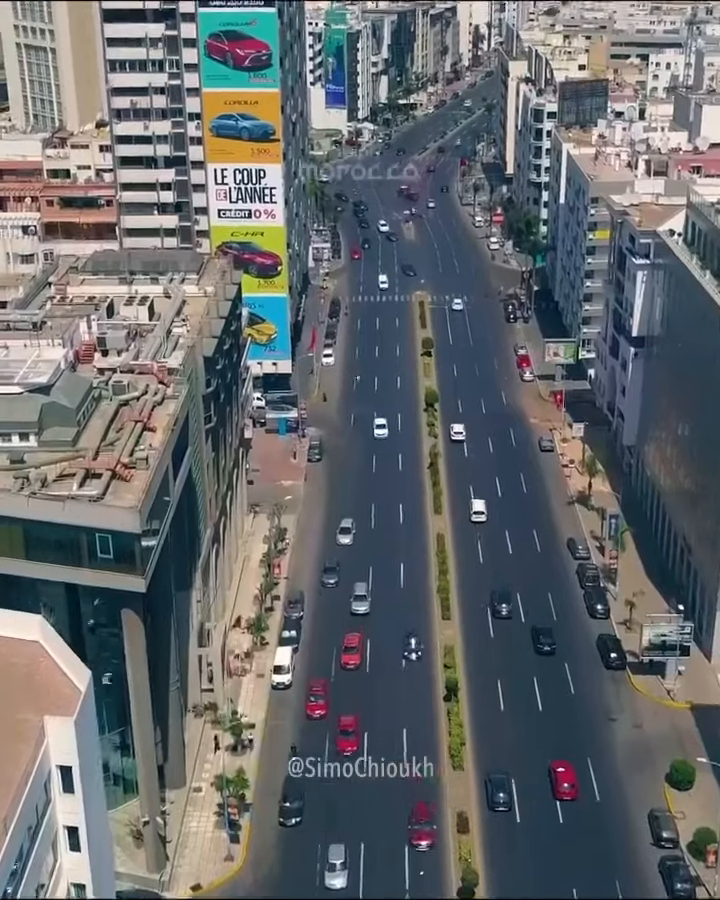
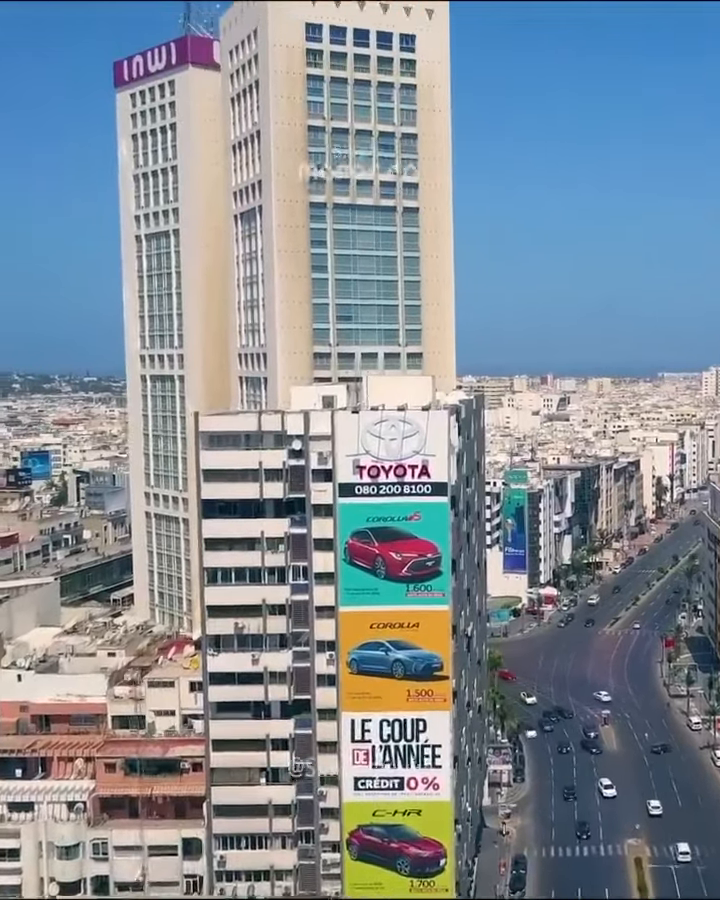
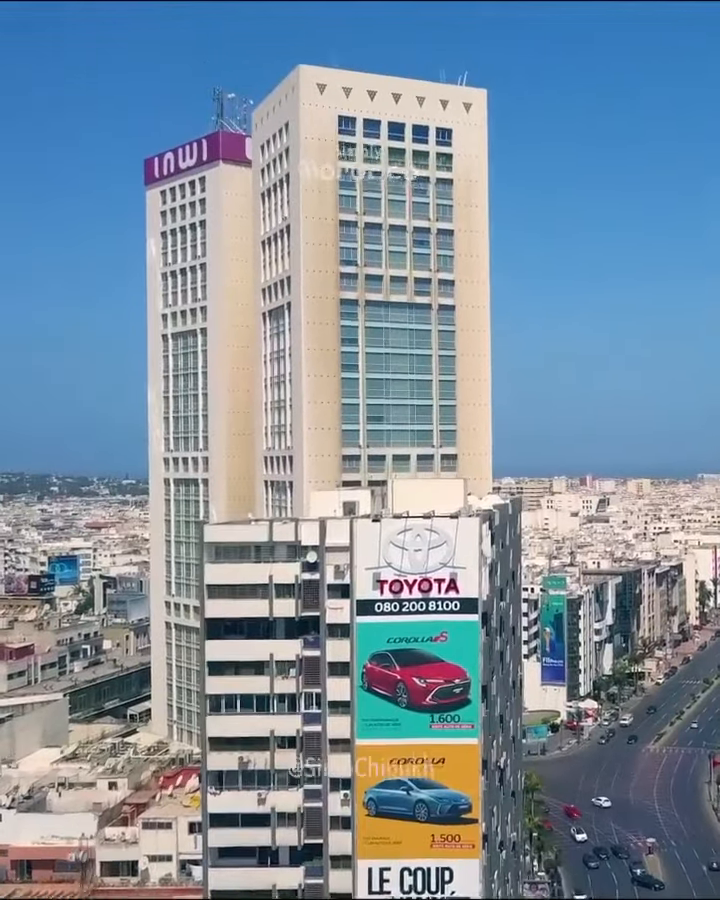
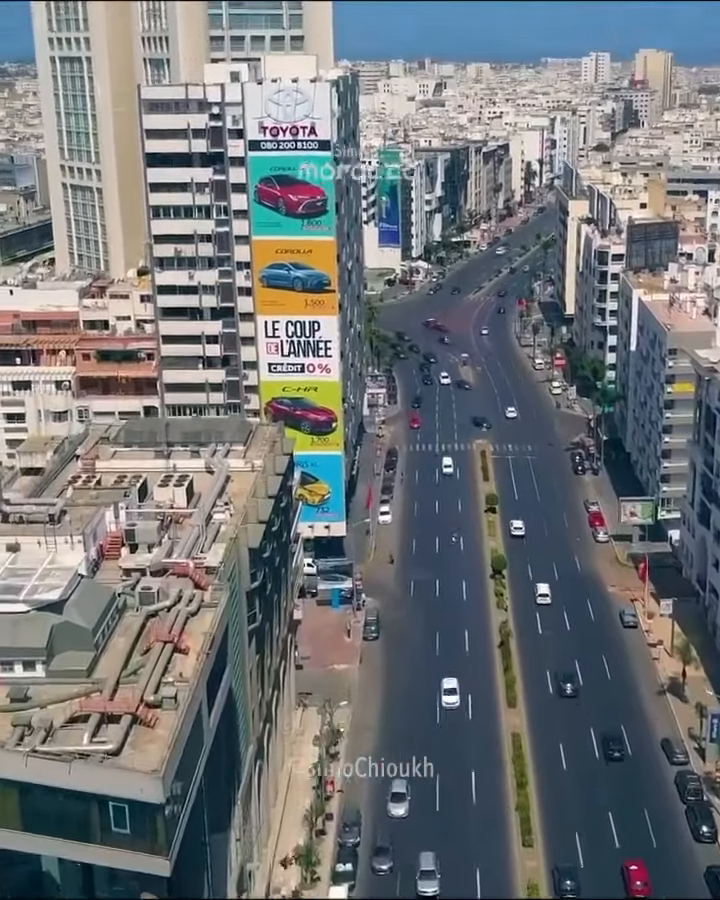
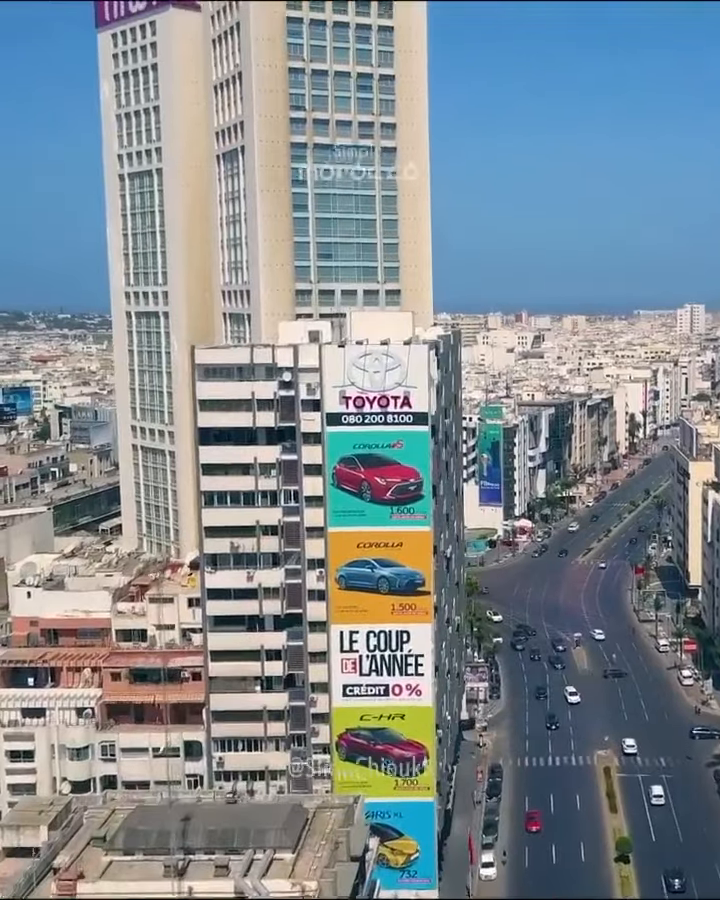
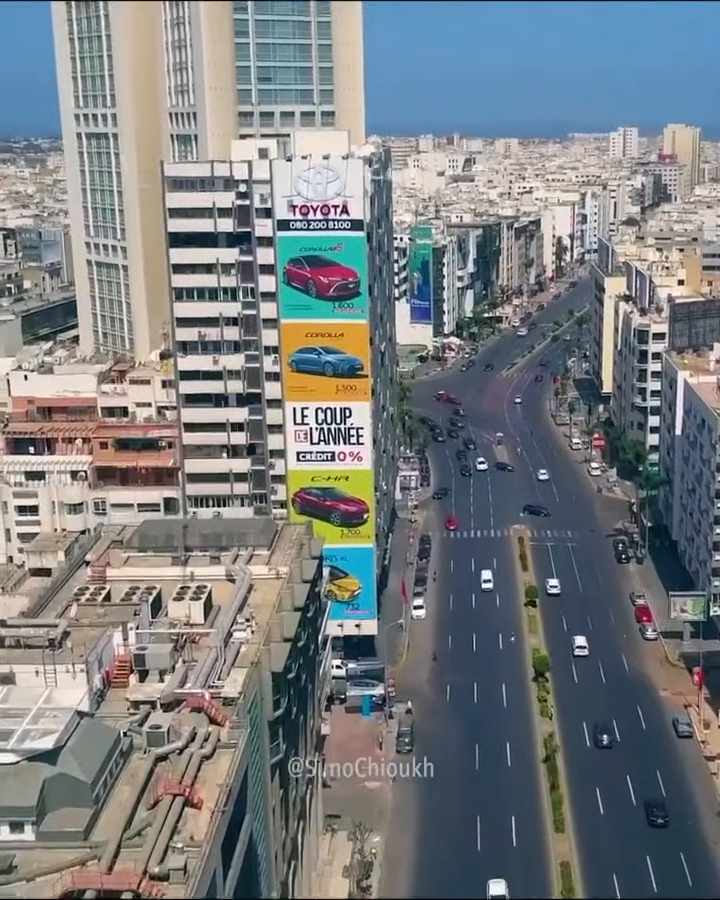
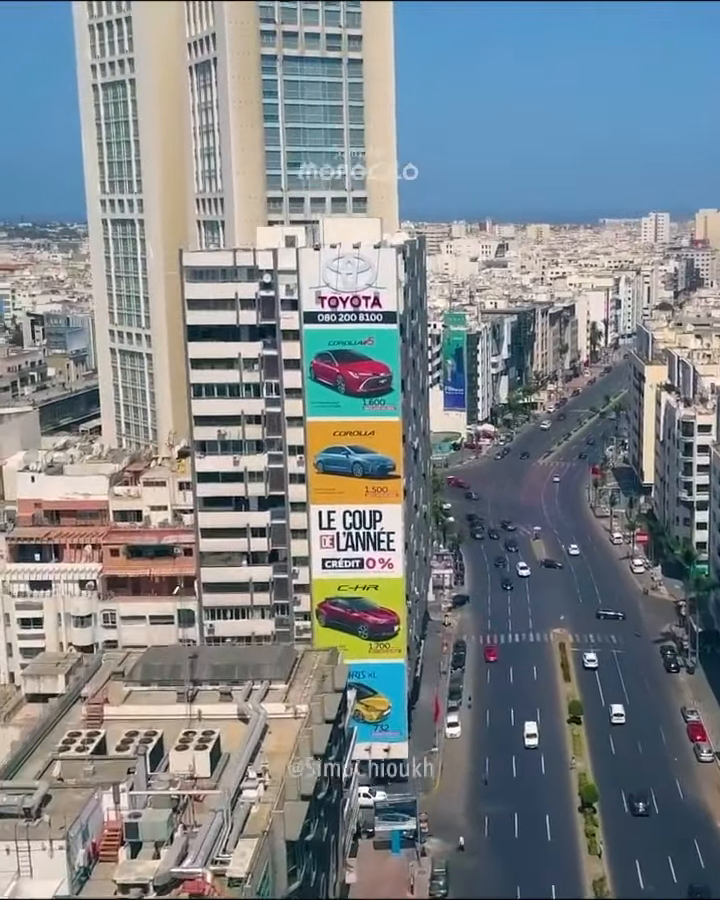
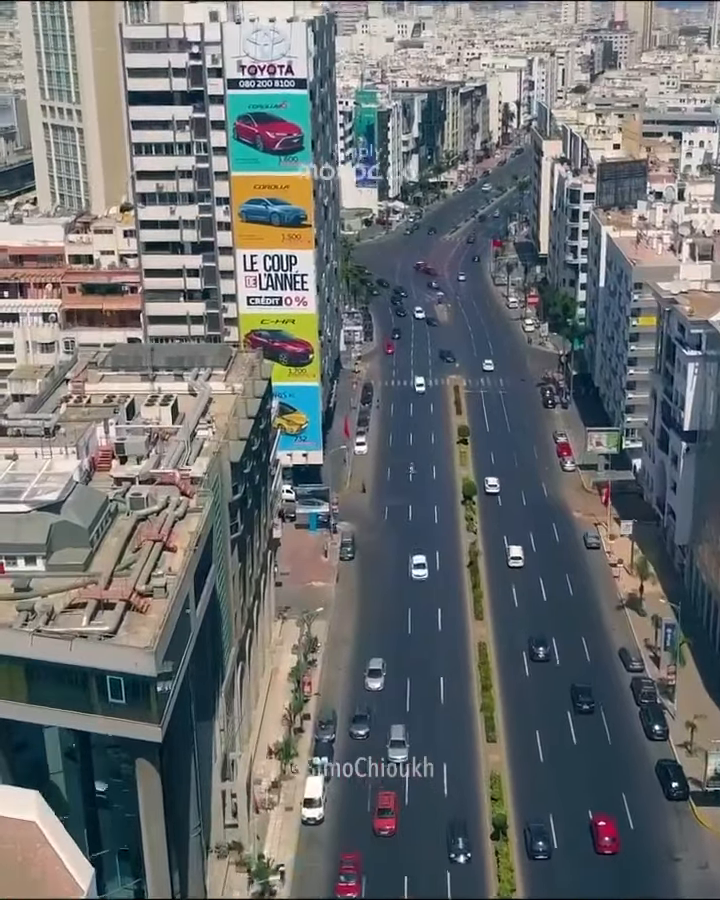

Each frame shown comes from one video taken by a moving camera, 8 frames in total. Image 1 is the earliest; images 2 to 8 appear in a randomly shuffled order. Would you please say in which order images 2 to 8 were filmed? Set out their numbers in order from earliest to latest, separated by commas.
8, 4, 6, 7, 5, 2, 3
